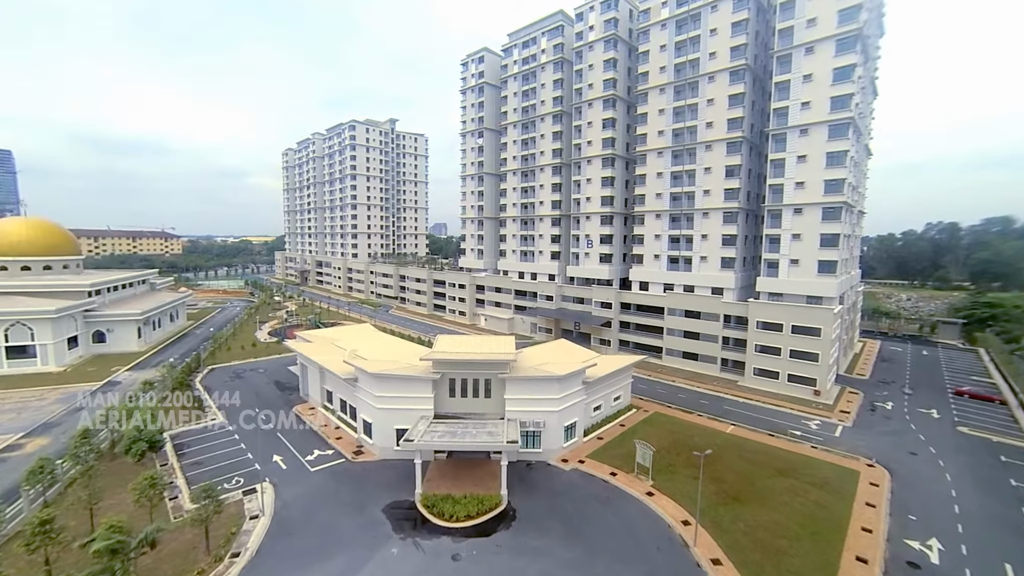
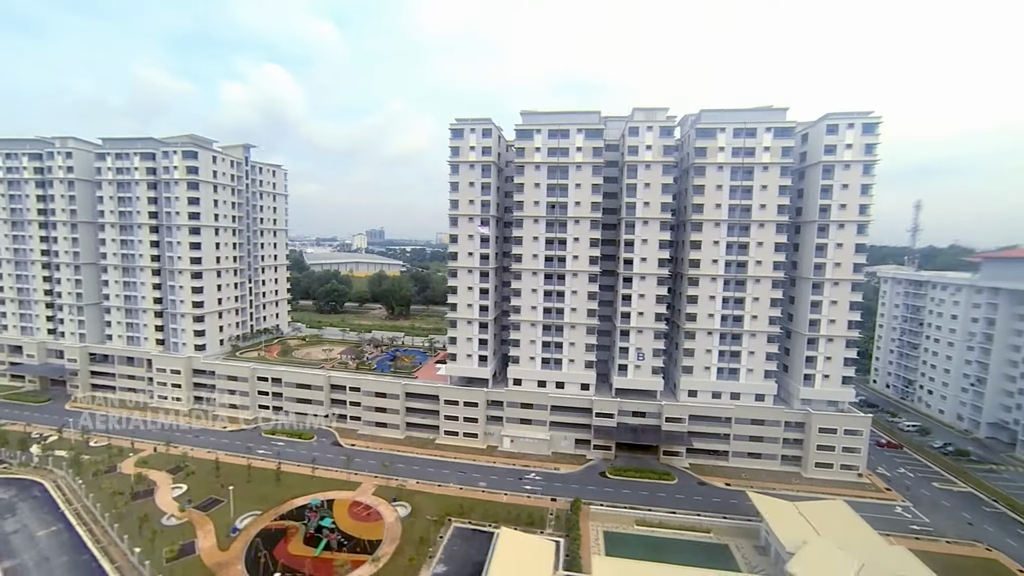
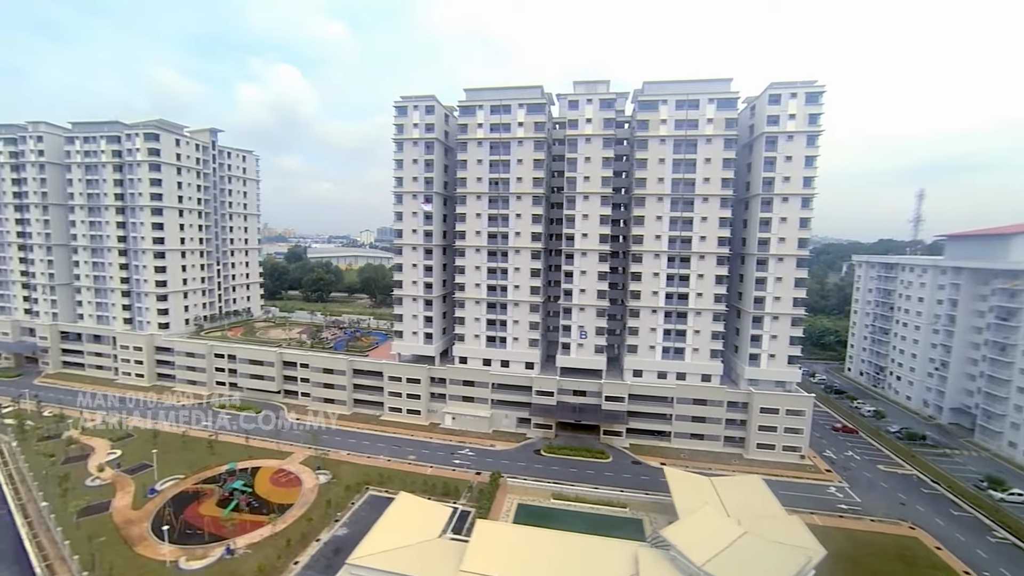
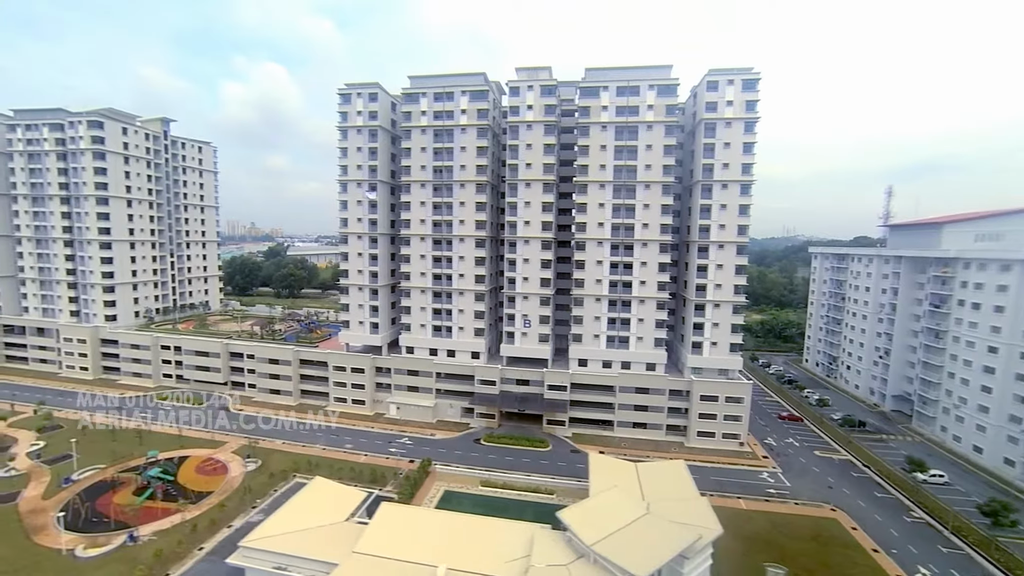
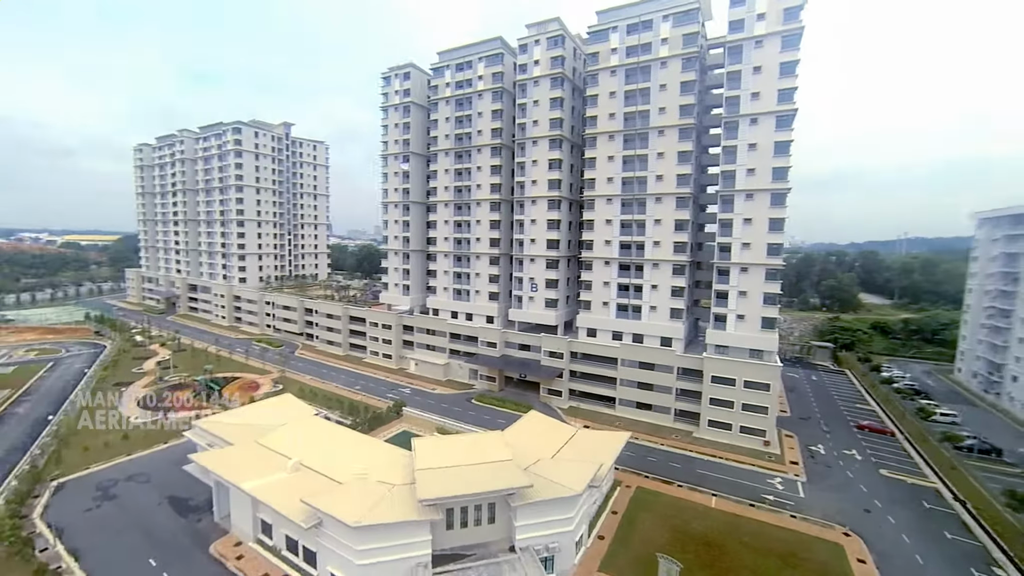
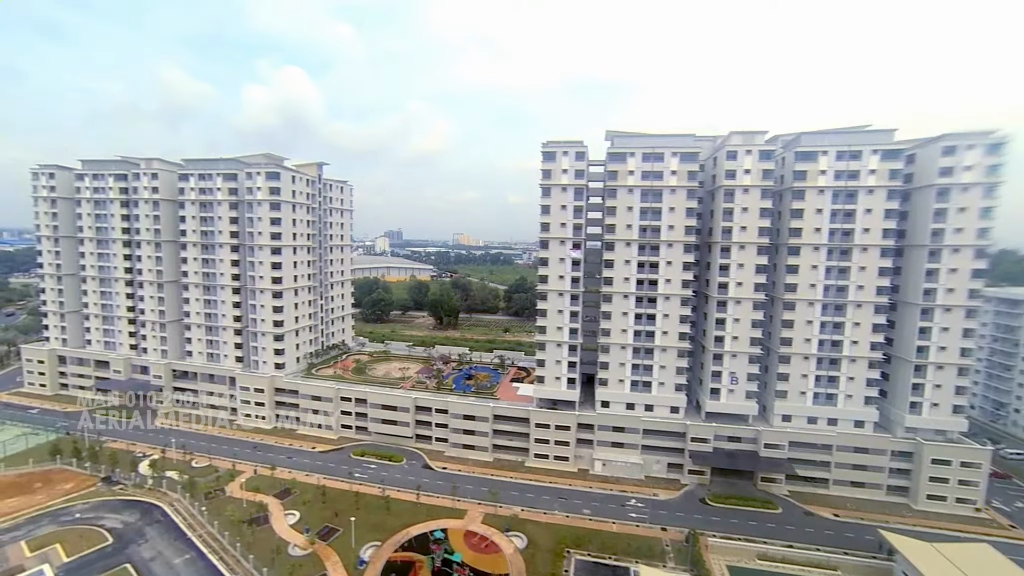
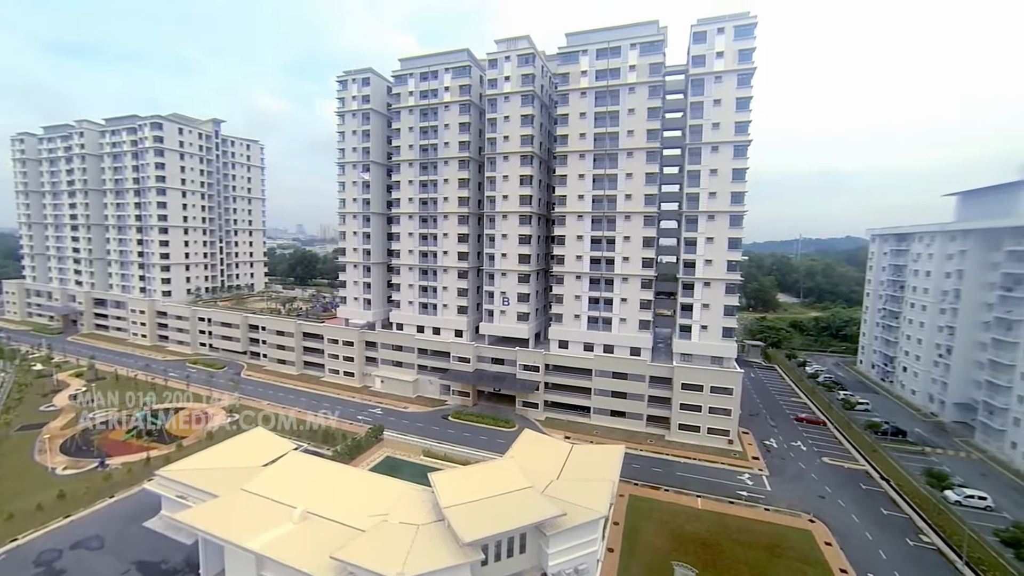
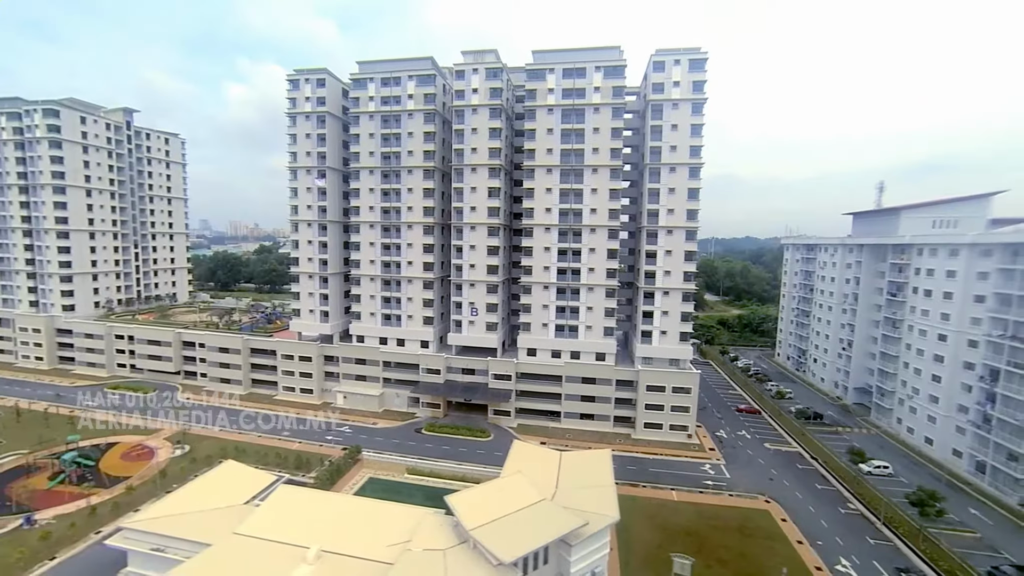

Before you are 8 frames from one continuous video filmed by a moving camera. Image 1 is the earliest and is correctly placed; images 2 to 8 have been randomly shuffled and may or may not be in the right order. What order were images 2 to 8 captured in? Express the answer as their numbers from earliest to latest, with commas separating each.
5, 7, 8, 4, 3, 2, 6
